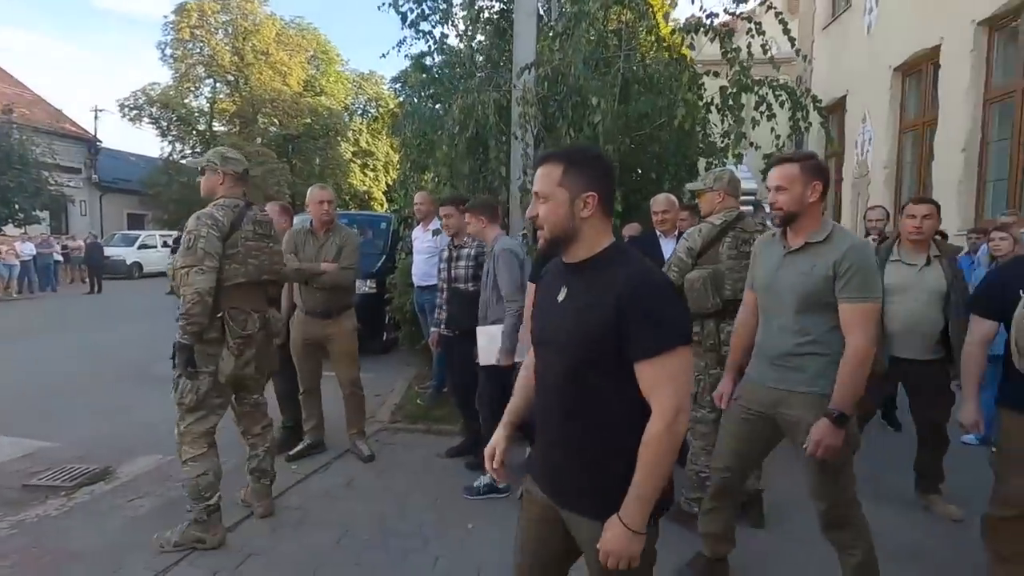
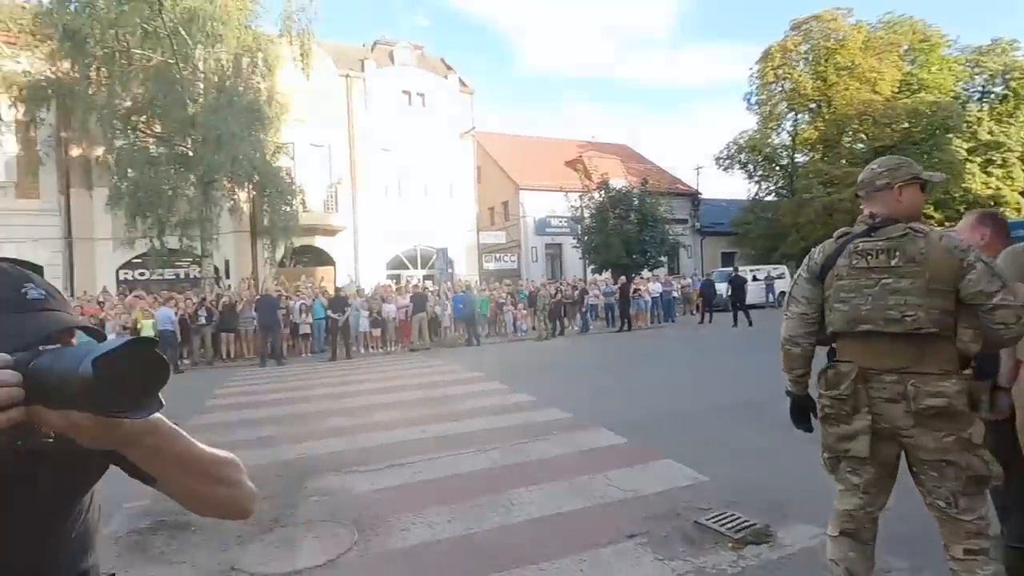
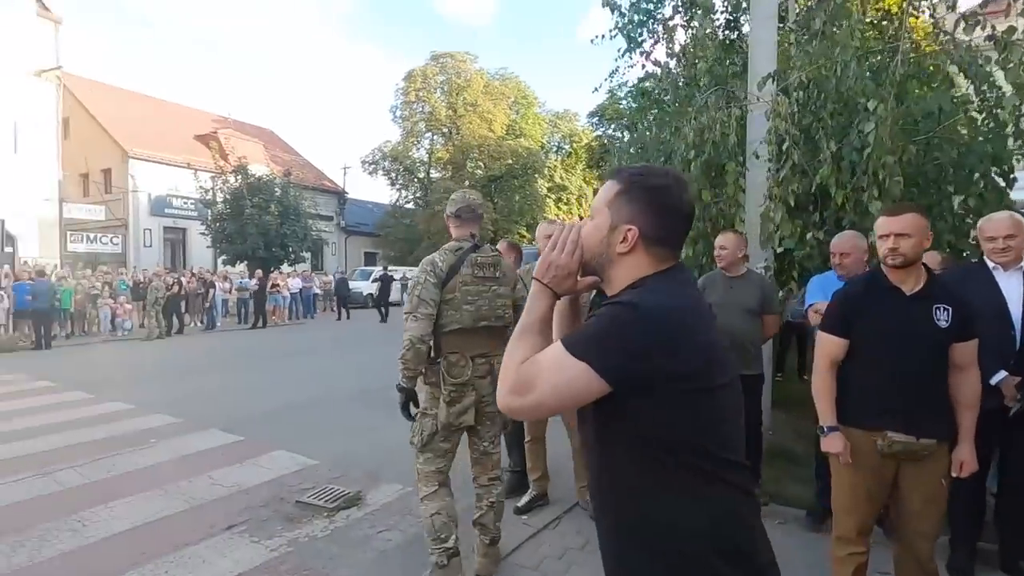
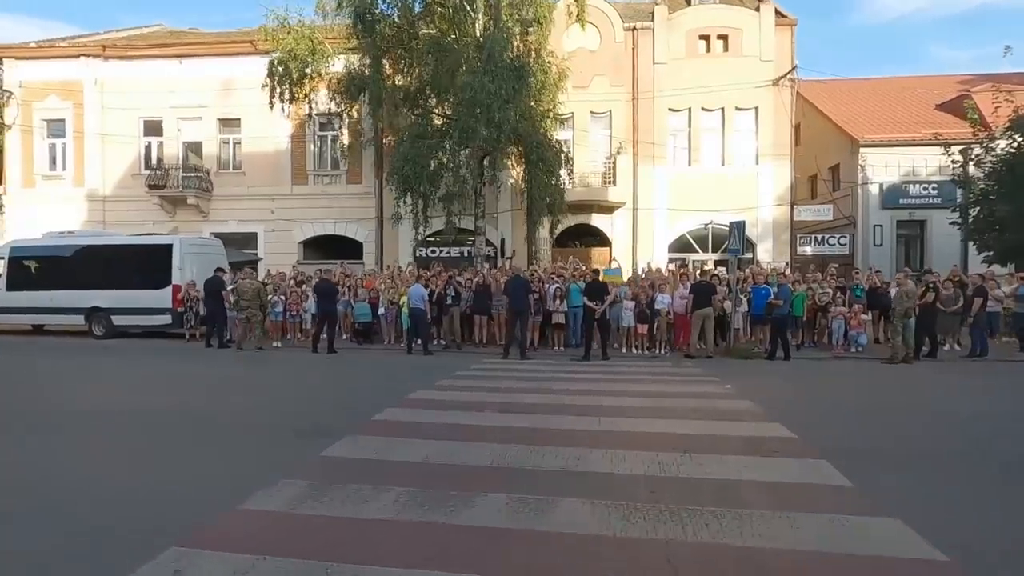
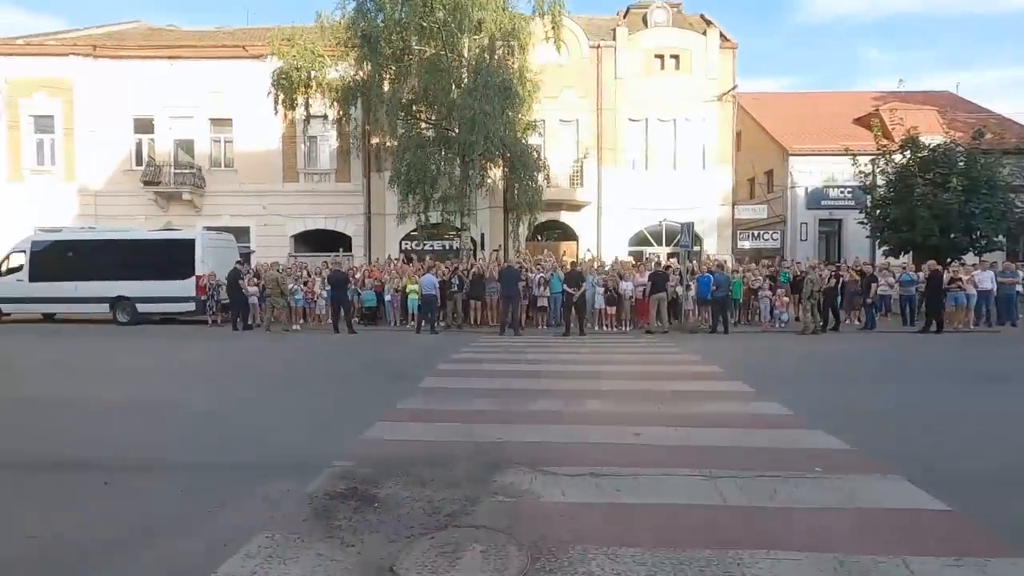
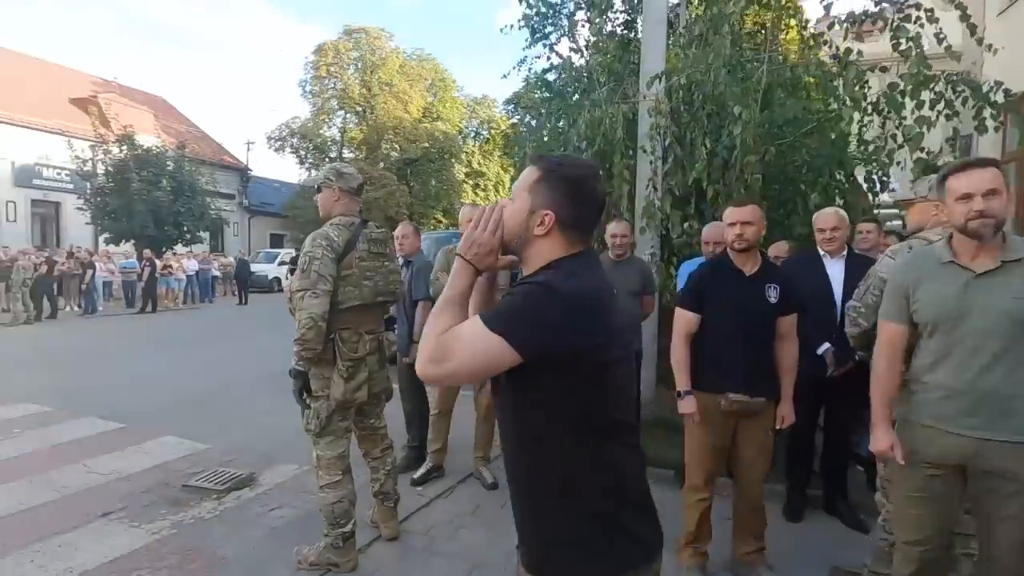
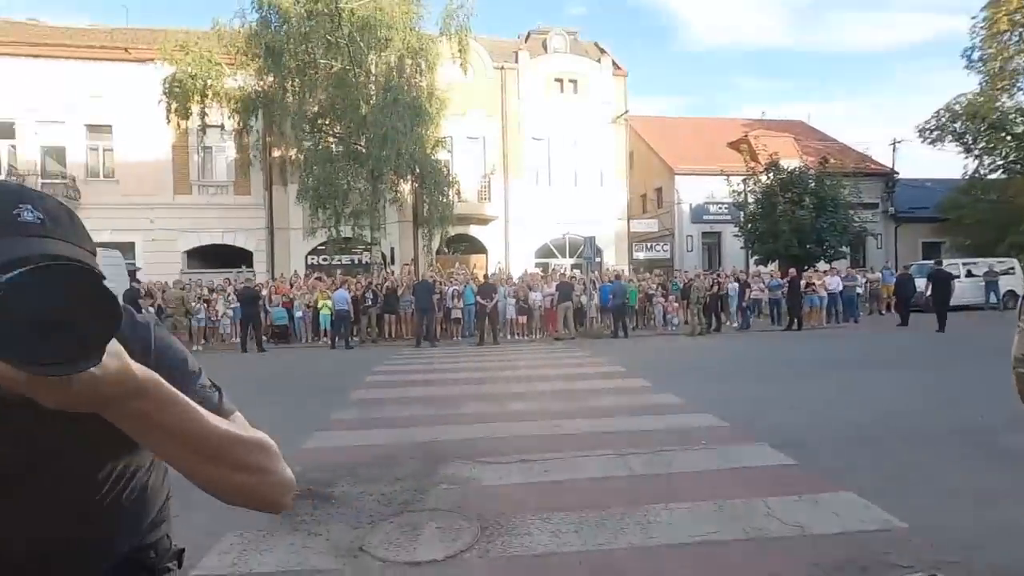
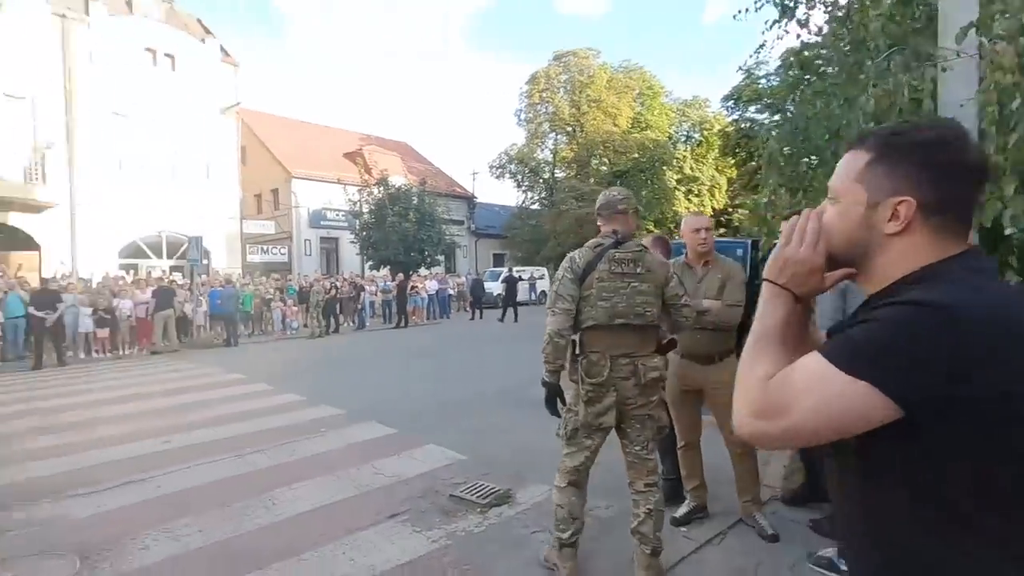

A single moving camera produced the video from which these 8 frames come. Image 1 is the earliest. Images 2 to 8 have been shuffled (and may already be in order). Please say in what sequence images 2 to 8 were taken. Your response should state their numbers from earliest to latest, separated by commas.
6, 3, 8, 2, 7, 5, 4
